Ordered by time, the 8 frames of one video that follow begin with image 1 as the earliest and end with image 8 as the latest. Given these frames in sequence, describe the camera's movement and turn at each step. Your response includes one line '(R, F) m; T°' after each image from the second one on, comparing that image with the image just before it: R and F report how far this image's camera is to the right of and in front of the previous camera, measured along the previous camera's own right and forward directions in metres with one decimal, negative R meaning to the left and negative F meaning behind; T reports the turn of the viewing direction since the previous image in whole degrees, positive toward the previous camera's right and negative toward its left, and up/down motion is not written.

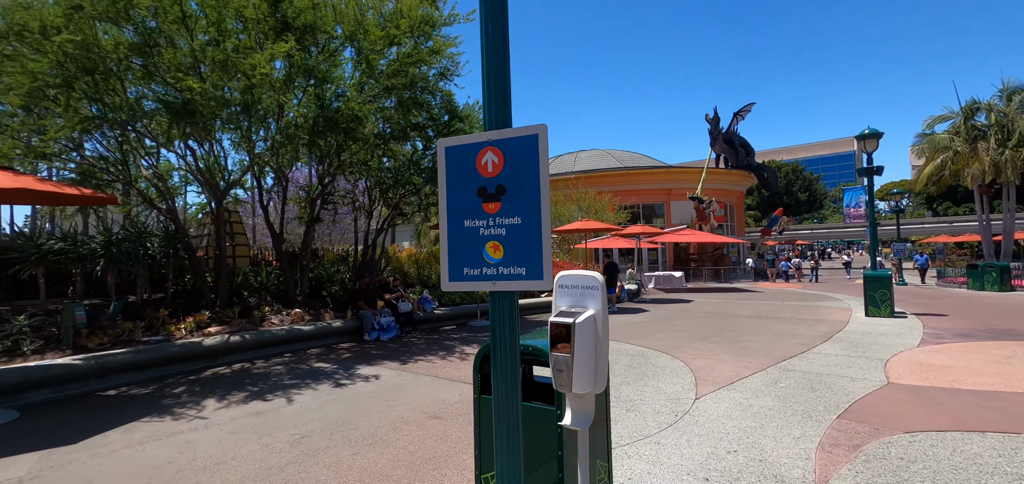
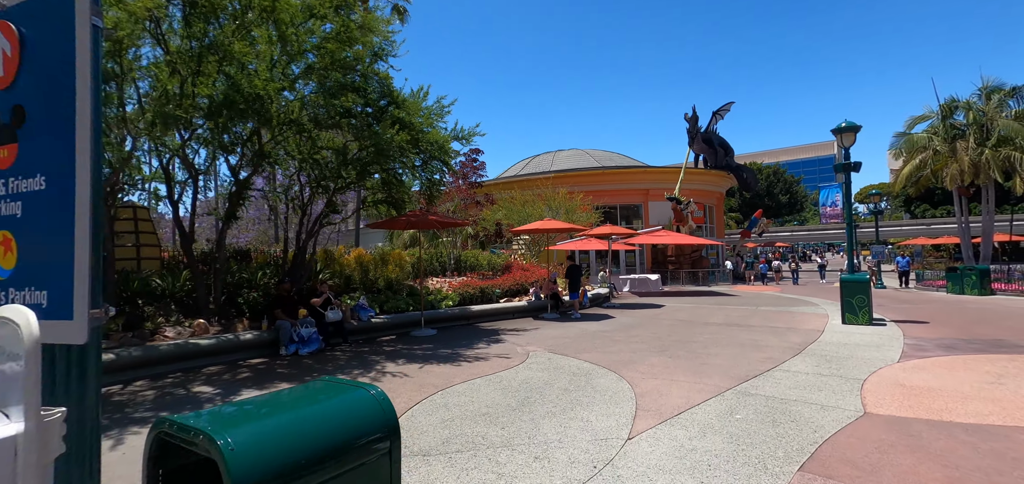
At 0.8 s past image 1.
(+0.8, +1.0) m; +2°
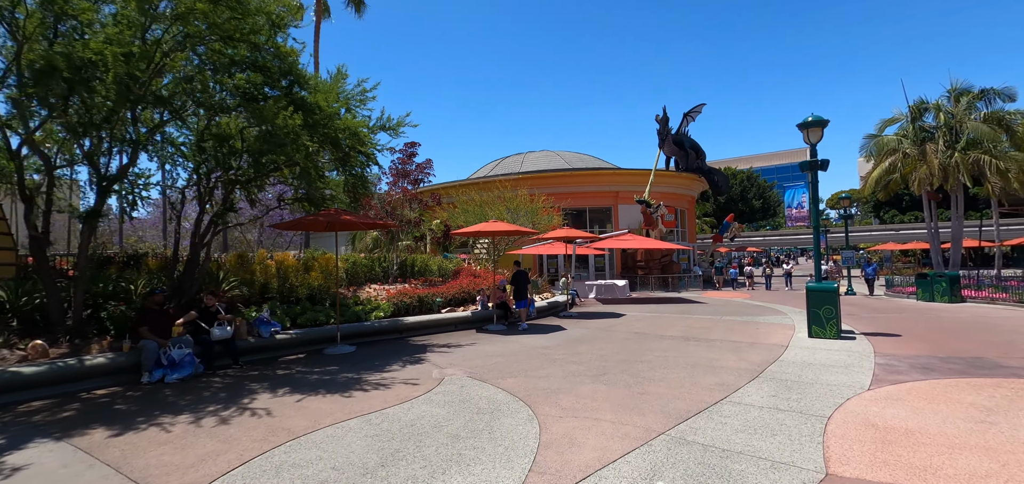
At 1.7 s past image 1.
(+0.9, +1.2) m; +2°
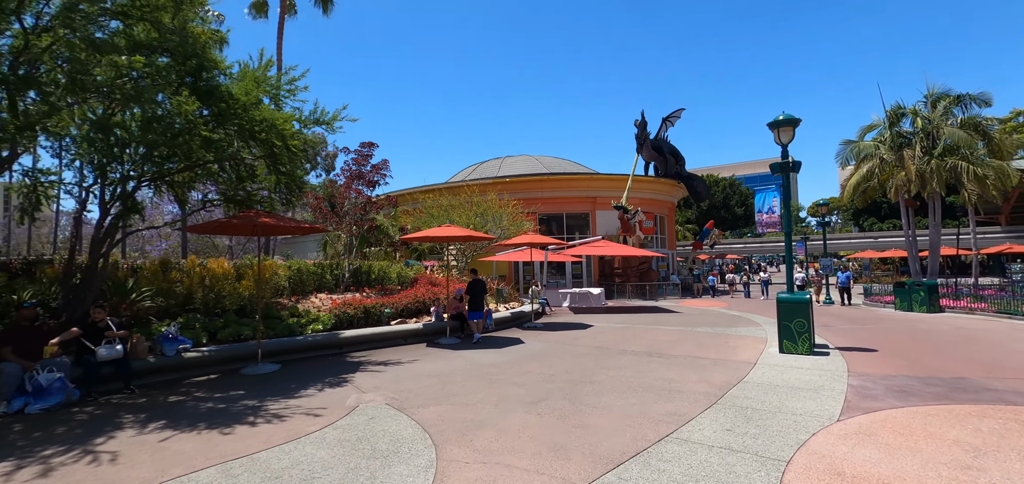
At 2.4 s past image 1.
(+0.7, +0.8) m; +1°
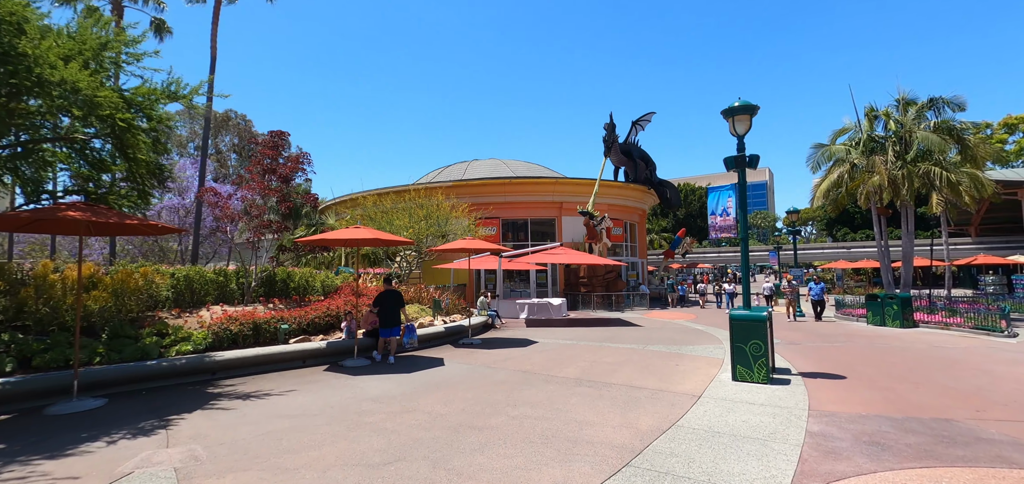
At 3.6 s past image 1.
(+1.2, +1.5) m; +2°
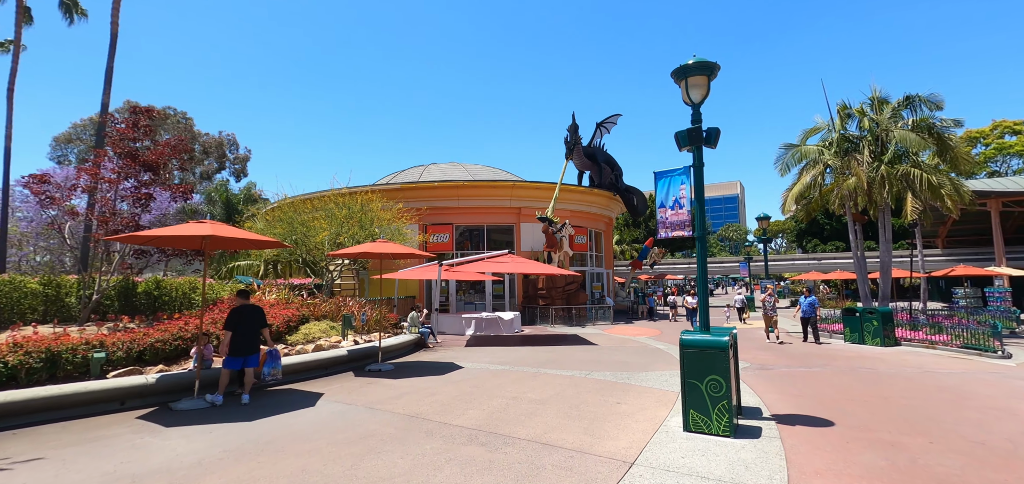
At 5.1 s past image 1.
(+1.2, +2.1) m; +3°
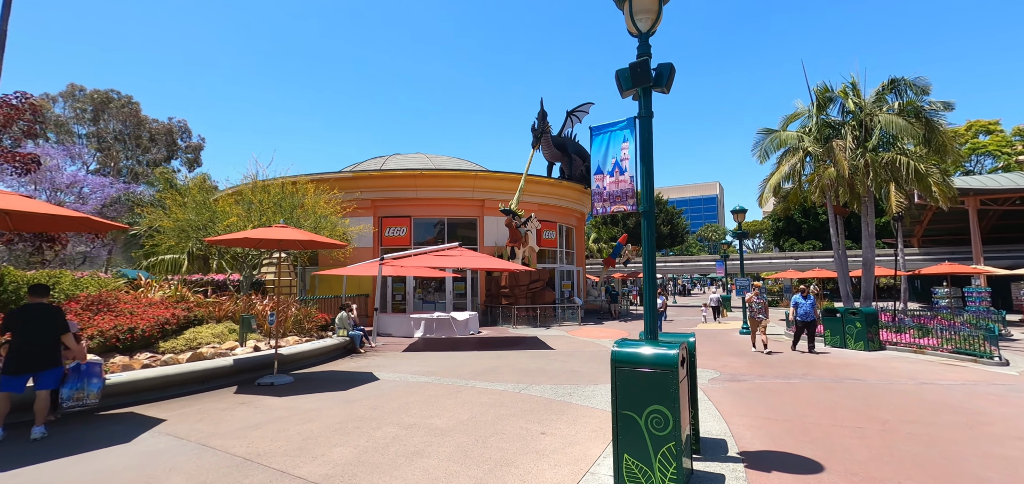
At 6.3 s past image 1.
(+0.9, +1.7) m; +2°
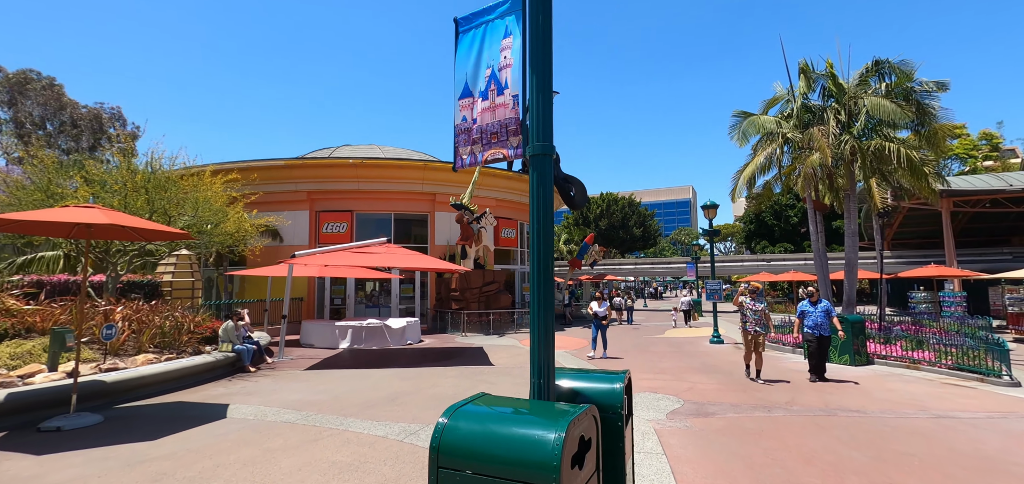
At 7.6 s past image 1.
(+1.0, +2.1) m; +3°
